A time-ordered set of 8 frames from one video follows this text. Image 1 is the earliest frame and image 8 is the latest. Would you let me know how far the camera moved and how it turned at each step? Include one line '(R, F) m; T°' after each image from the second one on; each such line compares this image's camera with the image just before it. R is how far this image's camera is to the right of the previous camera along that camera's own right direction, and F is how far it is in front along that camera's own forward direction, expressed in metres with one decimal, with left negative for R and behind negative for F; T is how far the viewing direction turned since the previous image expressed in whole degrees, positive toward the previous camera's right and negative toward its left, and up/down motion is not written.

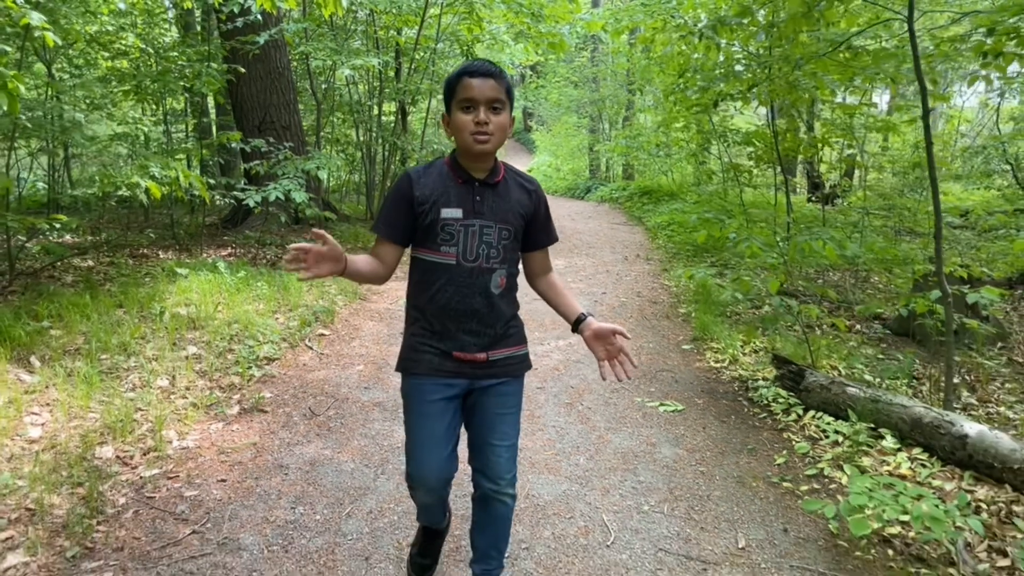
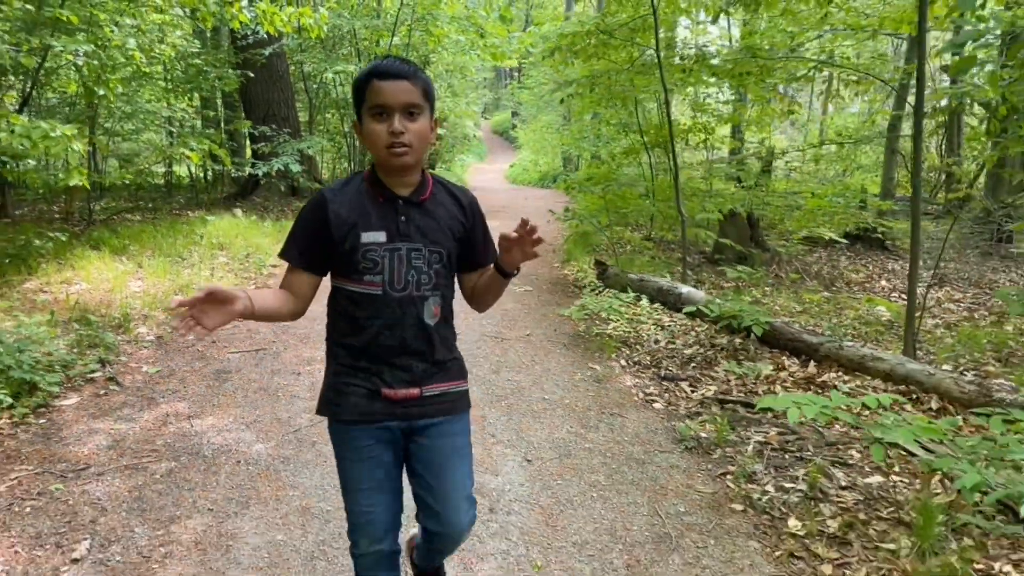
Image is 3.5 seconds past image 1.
(+0.7, -2.5) m; 0°
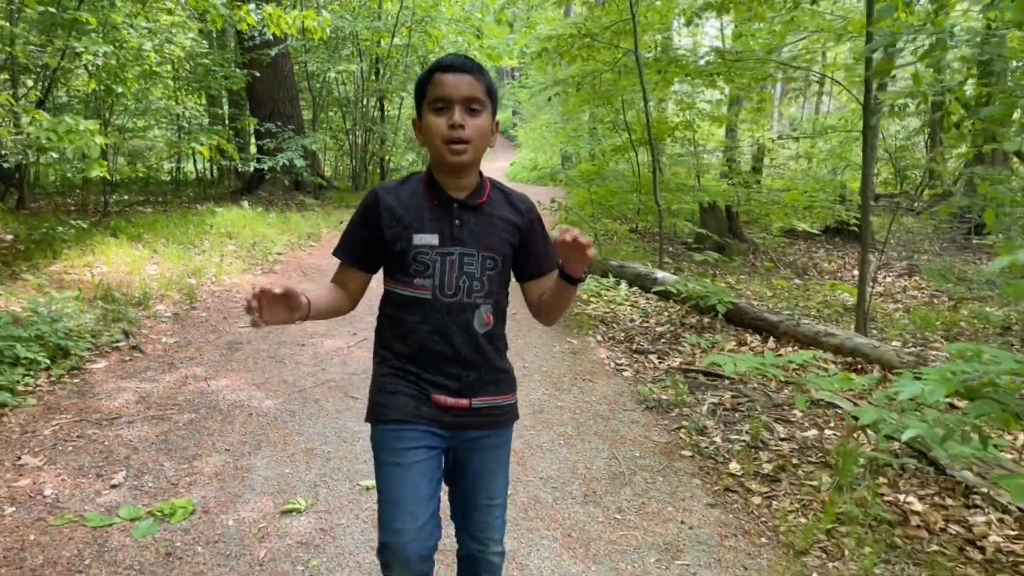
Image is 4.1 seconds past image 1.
(+0.1, -0.5) m; 0°
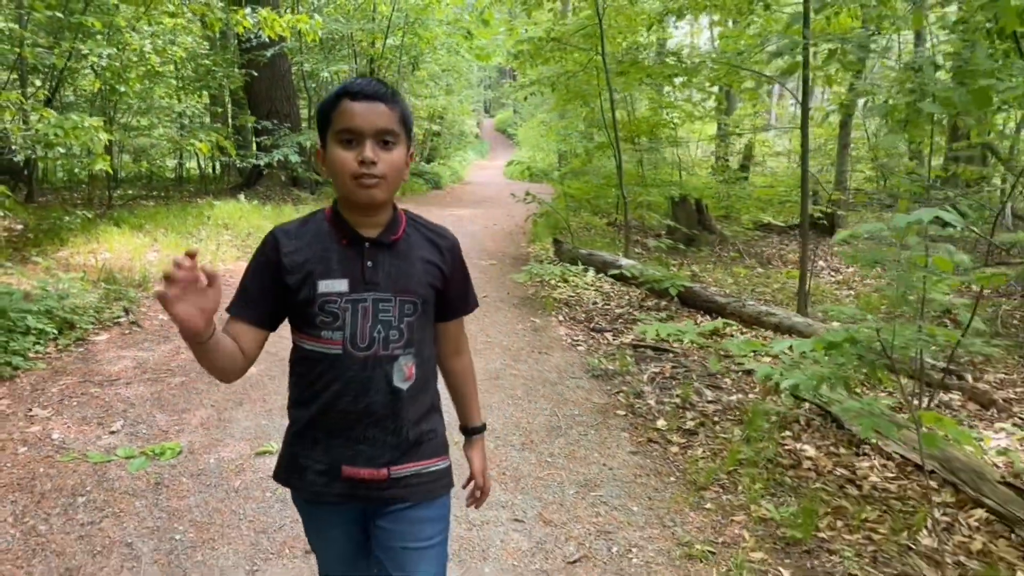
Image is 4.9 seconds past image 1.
(+0.3, -0.5) m; 0°
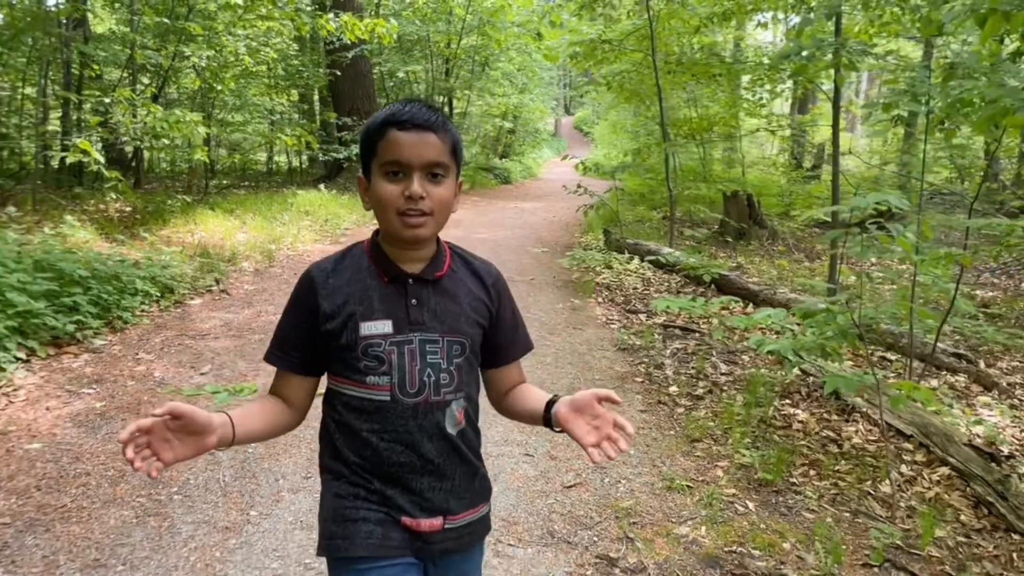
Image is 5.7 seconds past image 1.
(+0.3, -0.5) m; -6°
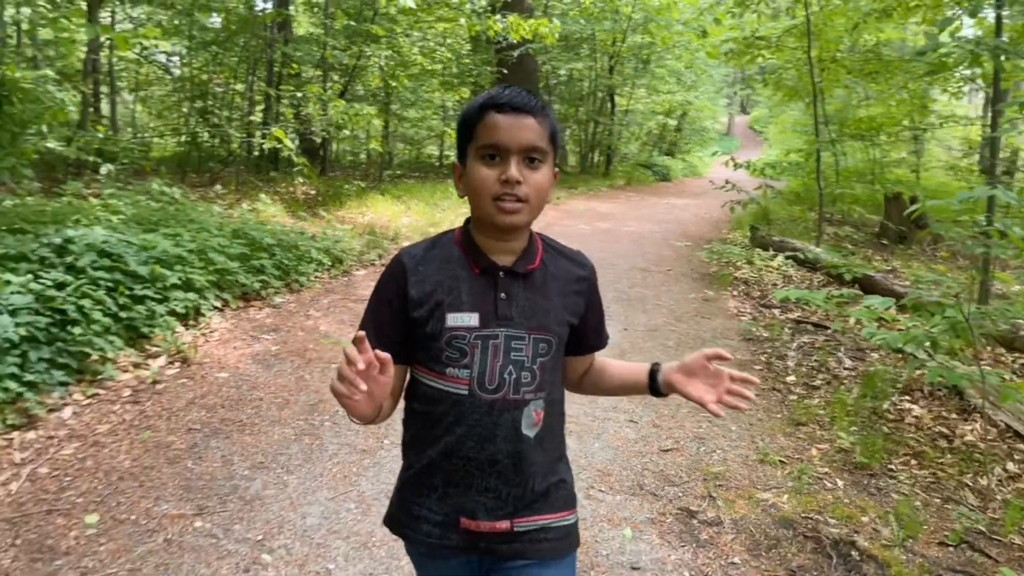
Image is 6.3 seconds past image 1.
(+0.3, -0.4) m; -12°
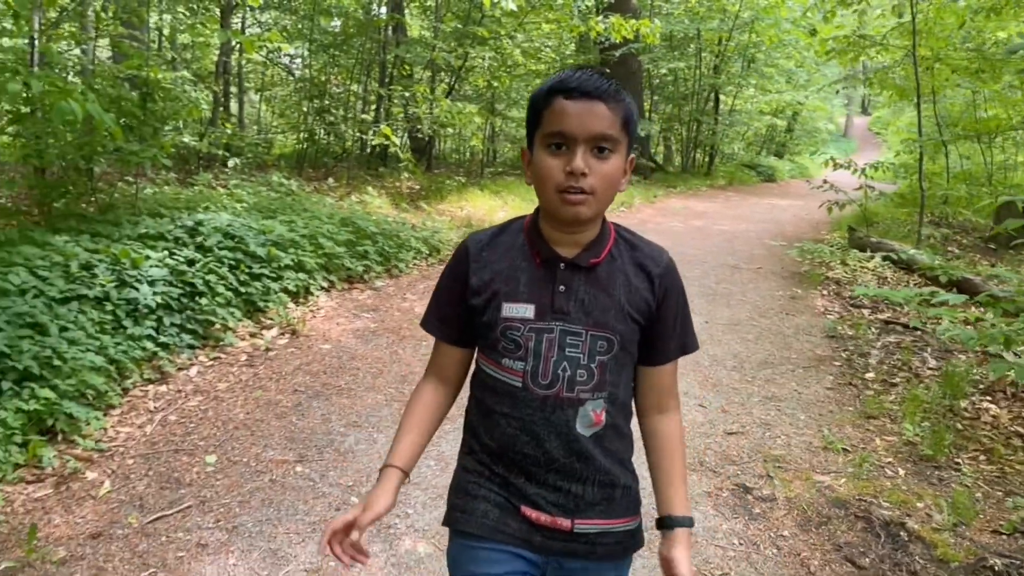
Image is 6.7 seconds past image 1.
(+0.1, -0.3) m; -7°
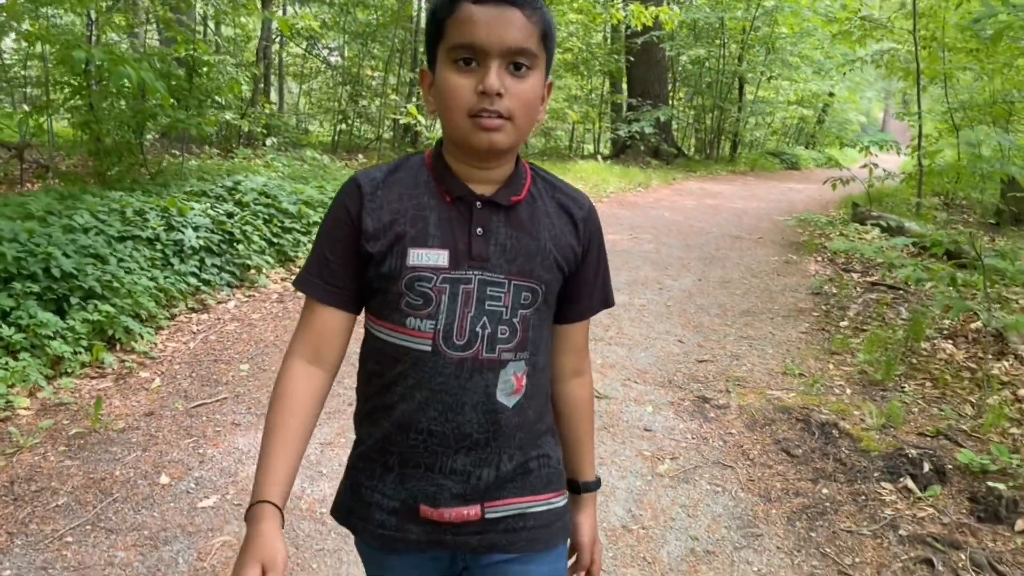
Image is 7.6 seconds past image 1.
(+0.2, -0.5) m; -3°
